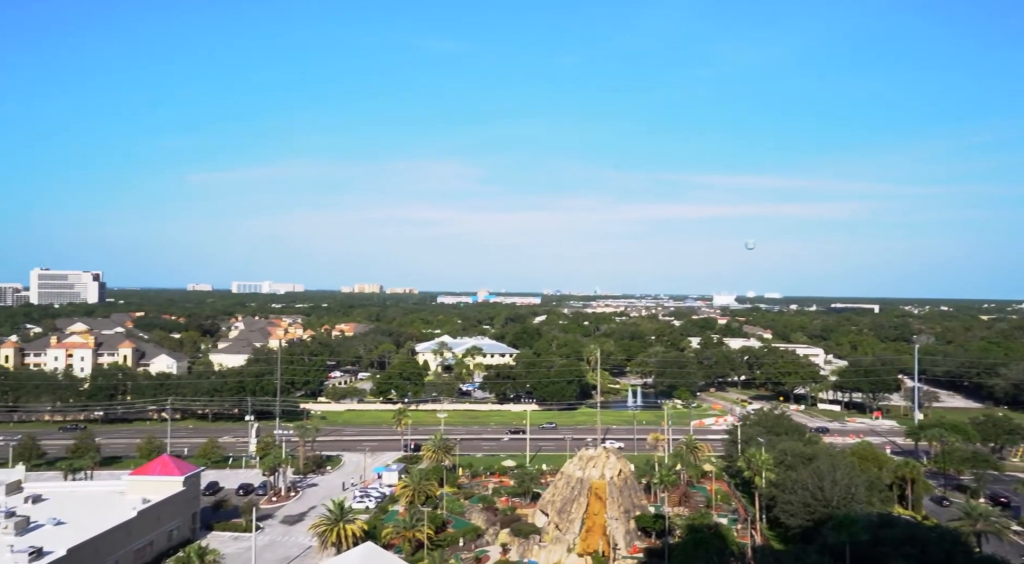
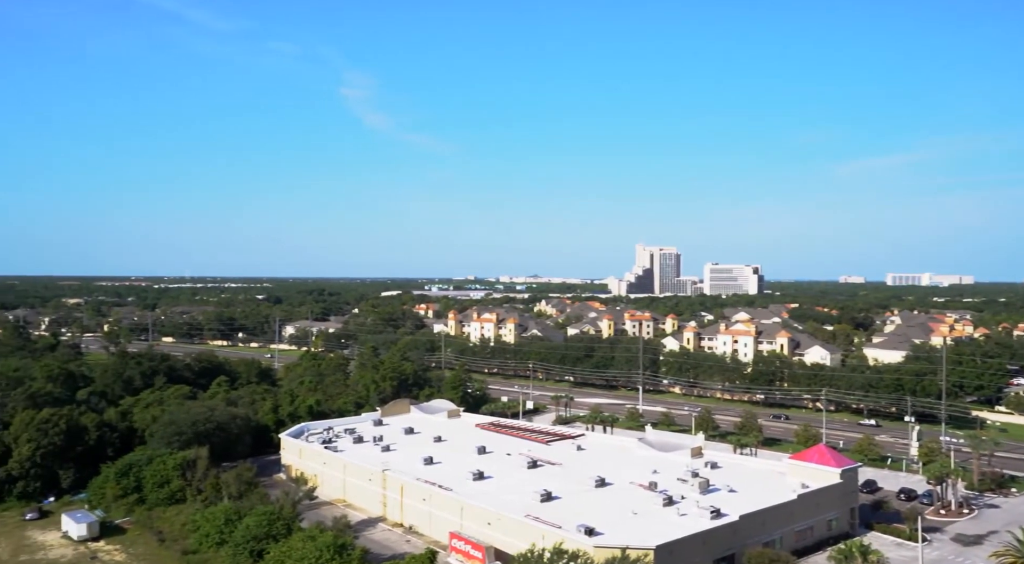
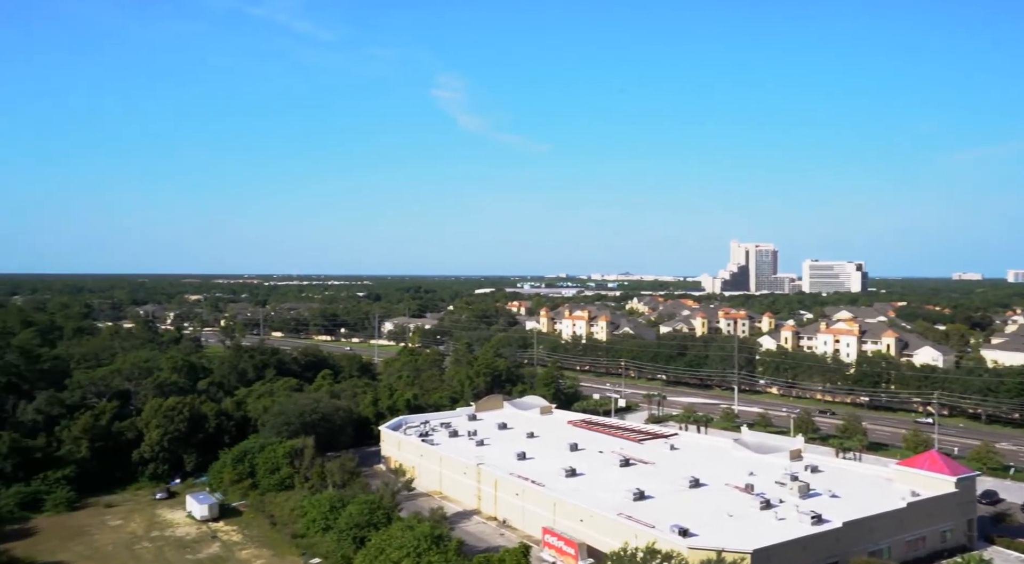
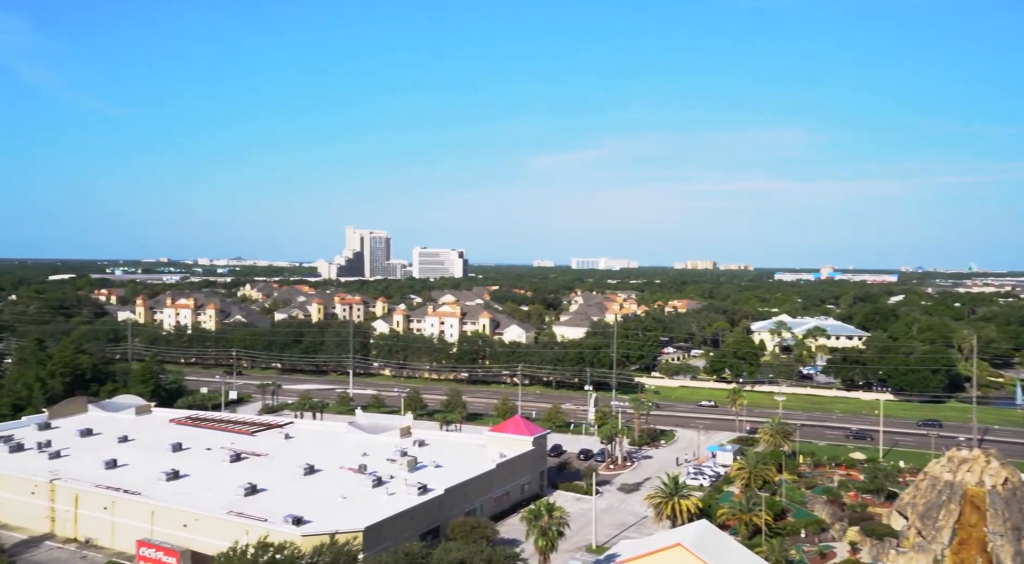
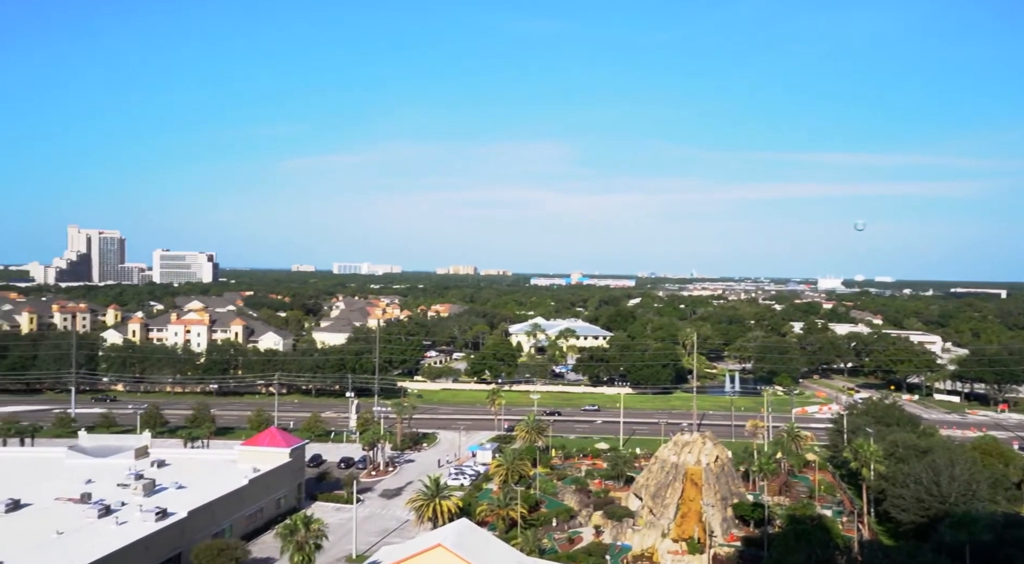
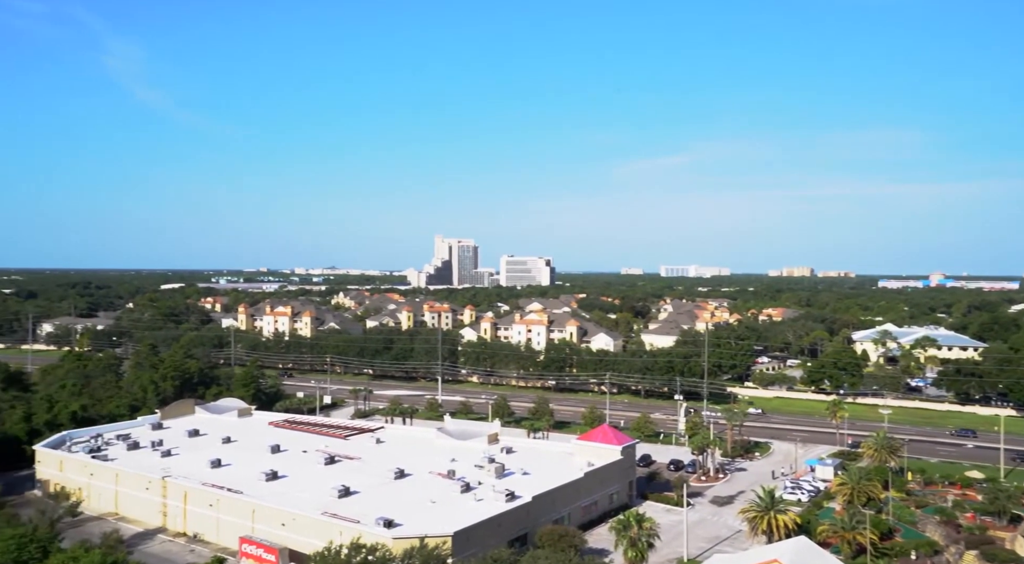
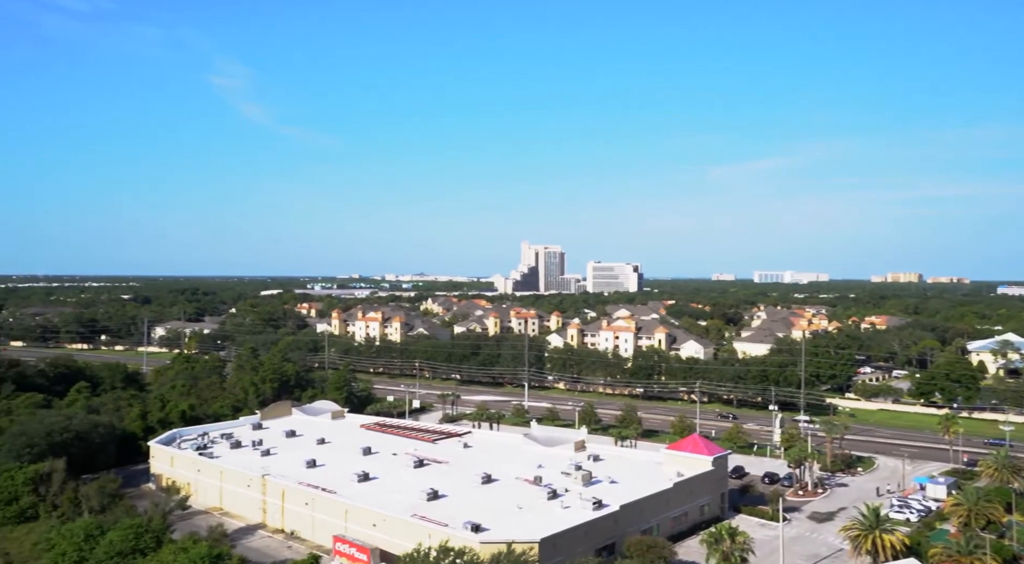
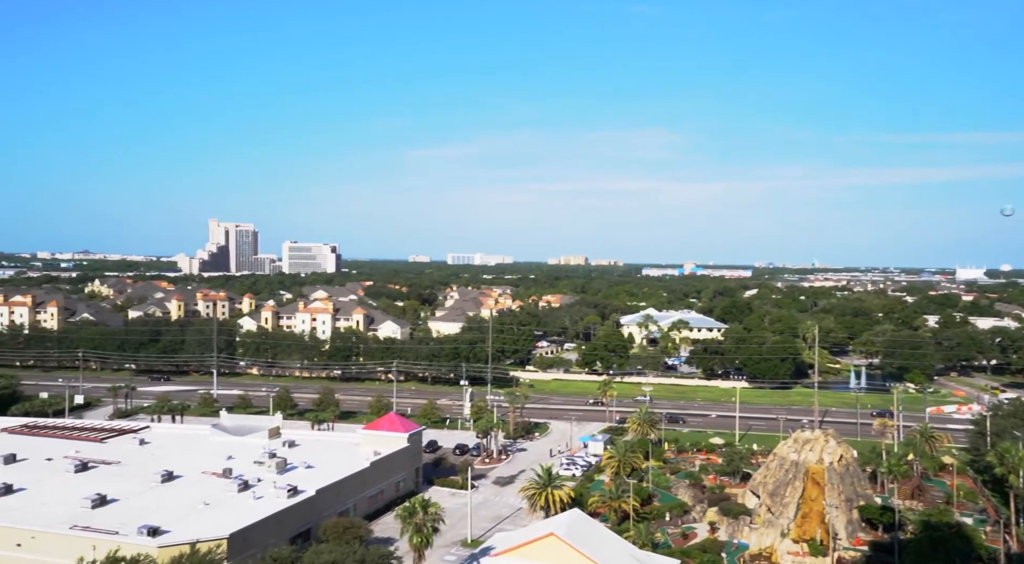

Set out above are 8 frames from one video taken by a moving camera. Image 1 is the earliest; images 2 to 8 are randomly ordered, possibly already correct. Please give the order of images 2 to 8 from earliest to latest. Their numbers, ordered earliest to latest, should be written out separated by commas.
5, 8, 4, 6, 7, 2, 3
